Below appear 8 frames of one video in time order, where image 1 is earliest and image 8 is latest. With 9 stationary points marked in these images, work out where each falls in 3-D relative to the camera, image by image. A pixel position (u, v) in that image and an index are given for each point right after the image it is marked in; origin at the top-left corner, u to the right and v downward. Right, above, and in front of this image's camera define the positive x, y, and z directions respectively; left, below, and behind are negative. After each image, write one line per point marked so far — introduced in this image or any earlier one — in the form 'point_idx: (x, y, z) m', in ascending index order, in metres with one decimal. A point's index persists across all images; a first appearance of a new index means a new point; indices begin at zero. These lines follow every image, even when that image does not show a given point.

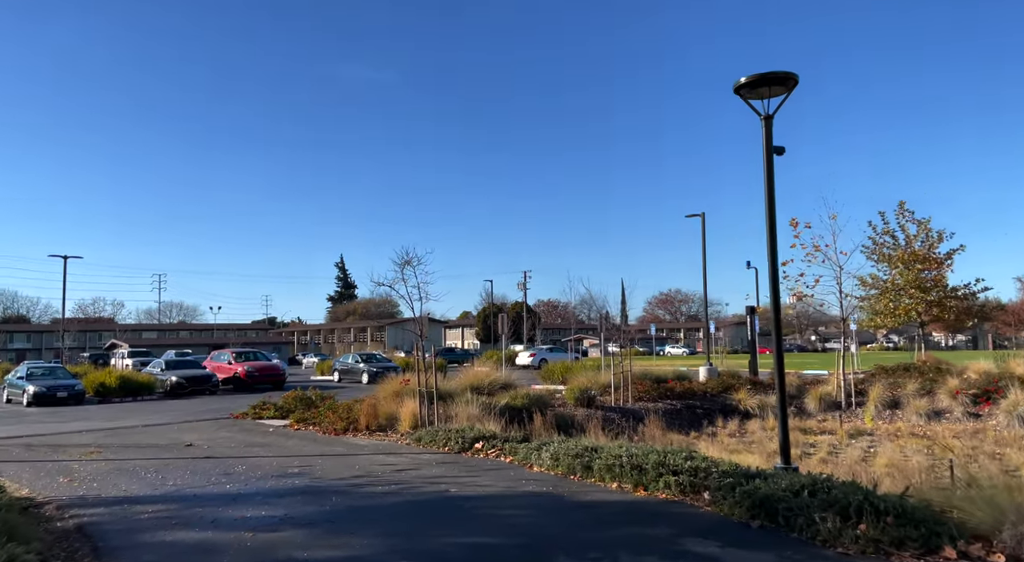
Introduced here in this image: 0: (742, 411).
0: (+5.4, -3.1, +19.1) m
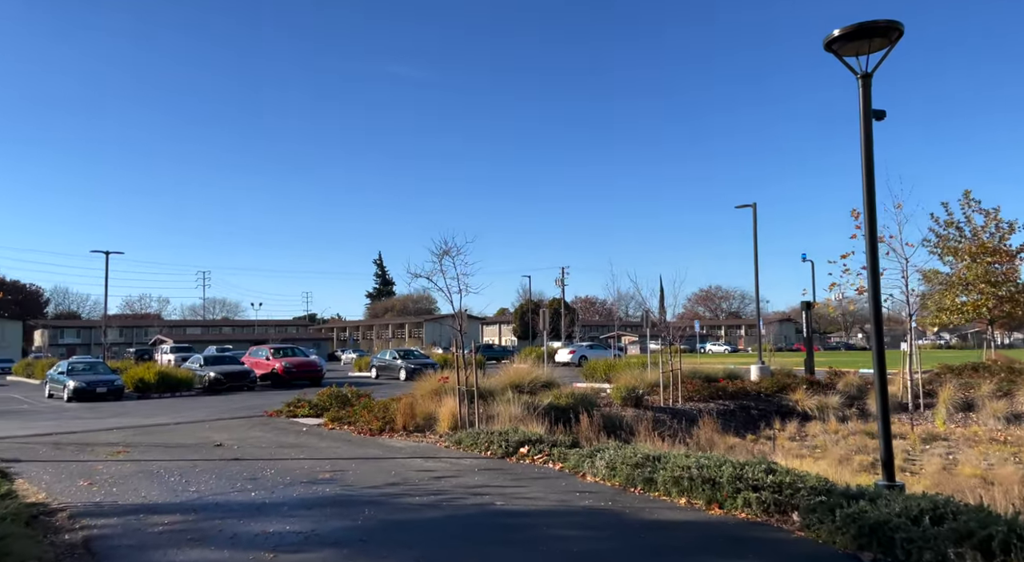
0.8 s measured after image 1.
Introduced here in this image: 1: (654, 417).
0: (+6.4, -2.9, +18.0) m
1: (+2.7, -2.6, +15.2) m
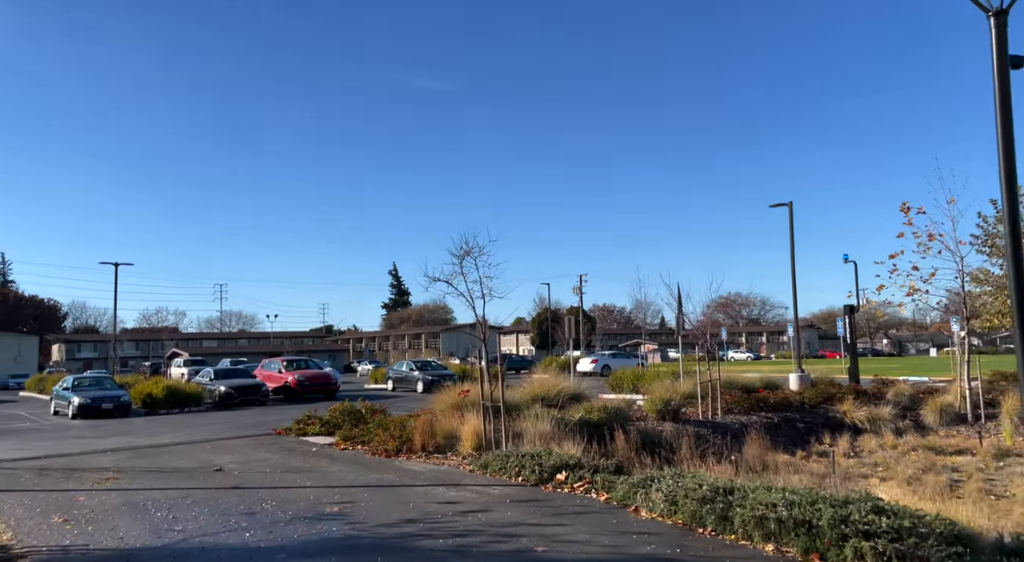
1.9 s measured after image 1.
0: (+6.9, -2.9, +16.6) m
1: (+3.1, -2.6, +13.9) m
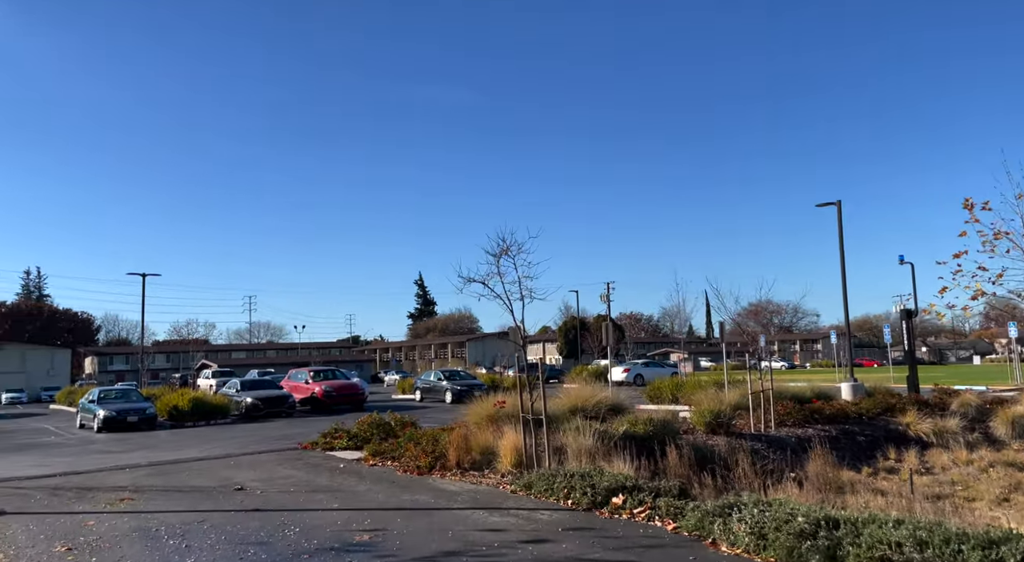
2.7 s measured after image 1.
0: (+7.6, -3.0, +15.4) m
1: (+3.8, -2.6, +12.9) m
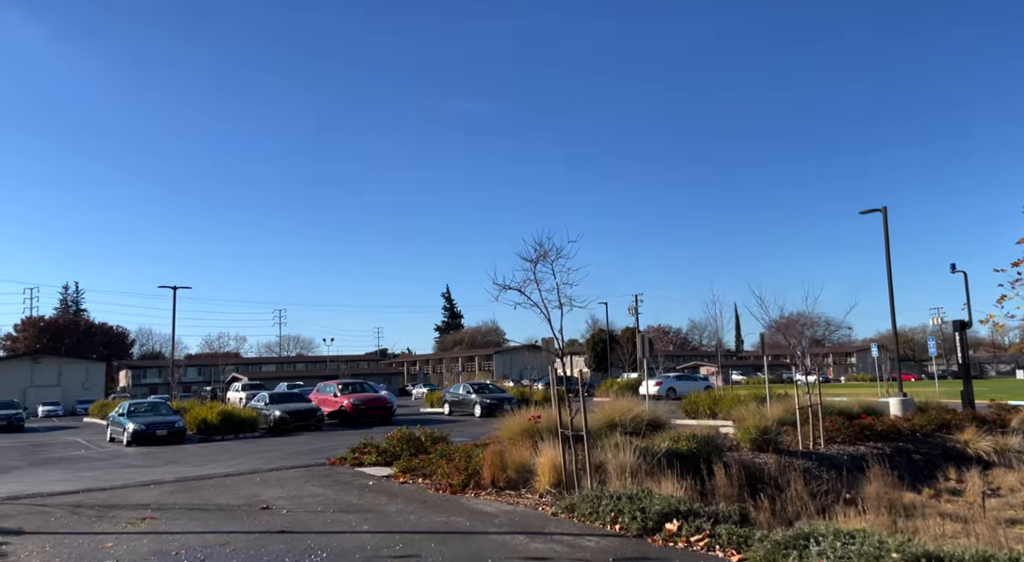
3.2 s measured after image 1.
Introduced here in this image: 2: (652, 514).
0: (+8.3, -3.1, +14.6) m
1: (+4.3, -2.8, +12.1) m
2: (+1.3, -2.1, +7.4) m
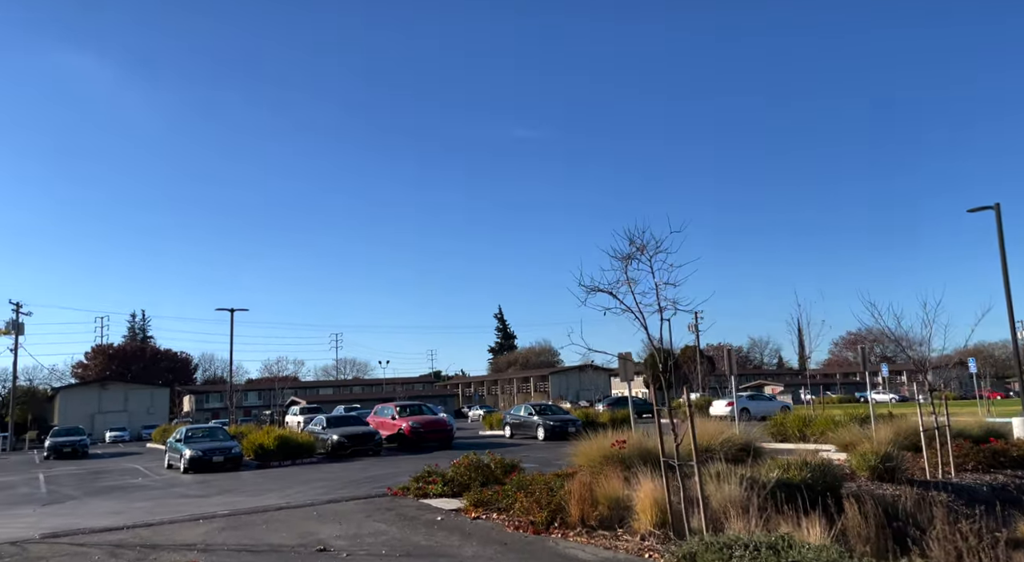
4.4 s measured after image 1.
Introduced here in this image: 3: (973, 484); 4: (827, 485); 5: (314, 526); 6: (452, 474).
0: (+9.5, -3.1, +12.5) m
1: (+5.5, -2.8, +10.3) m
2: (+2.1, -2.0, +5.8) m
3: (+6.7, -2.9, +11.8) m
4: (+4.2, -2.8, +11.0) m
5: (-2.7, -3.3, +11.0) m
6: (-1.0, -3.2, +13.7) m
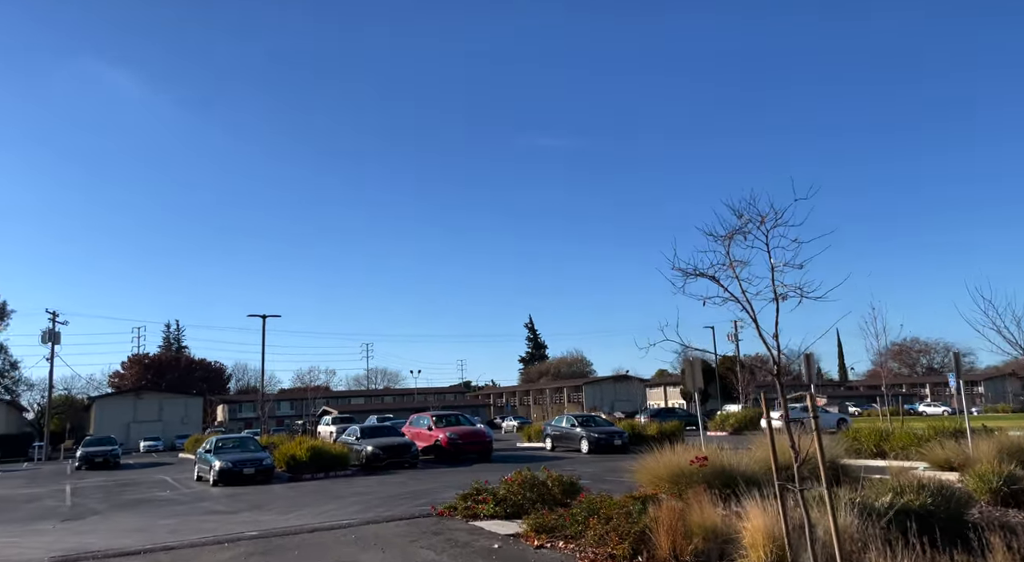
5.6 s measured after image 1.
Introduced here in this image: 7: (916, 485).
0: (+10.4, -3.0, +10.6) m
1: (+6.3, -2.7, +8.6) m
2: (+2.7, -1.9, +4.2) m
3: (+7.5, -2.8, +10.0) m
4: (+5.1, -2.6, +9.4) m
5: (-1.9, -3.2, +9.6) m
6: (-0.1, -3.2, +12.2) m
7: (+5.3, -2.7, +10.6) m
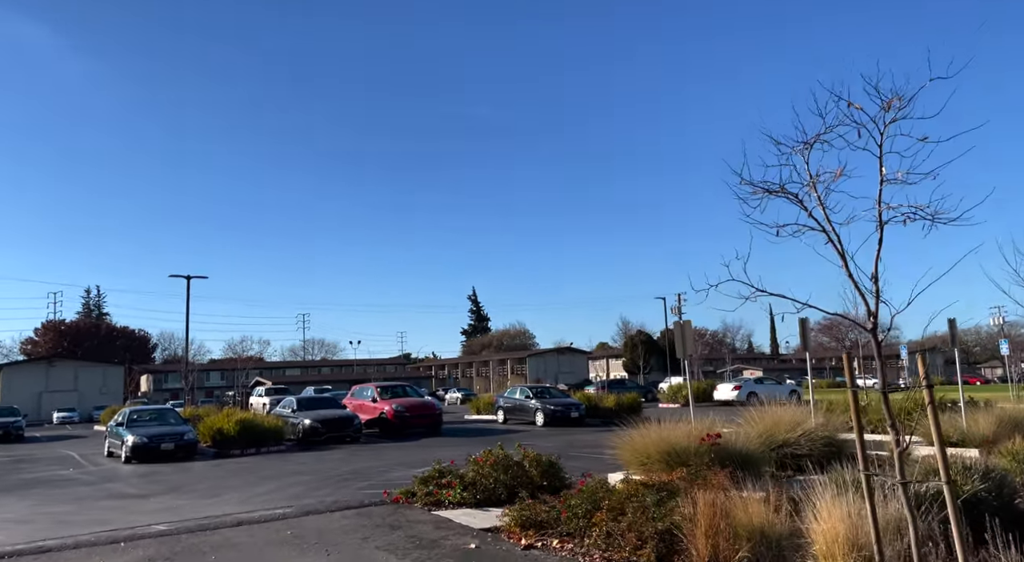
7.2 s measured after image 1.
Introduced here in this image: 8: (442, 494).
0: (+10.1, -2.5, +9.4) m
1: (+6.1, -2.1, +7.1) m
2: (+2.9, -1.4, +2.4) m
3: (+7.3, -2.3, +8.6) m
4: (+4.9, -2.1, +7.7) m
5: (-2.1, -2.5, +7.5) m
6: (-0.5, -2.4, +10.2) m
7: (+5.1, -2.1, +9.0) m
8: (-0.8, -2.6, +10.0) m
